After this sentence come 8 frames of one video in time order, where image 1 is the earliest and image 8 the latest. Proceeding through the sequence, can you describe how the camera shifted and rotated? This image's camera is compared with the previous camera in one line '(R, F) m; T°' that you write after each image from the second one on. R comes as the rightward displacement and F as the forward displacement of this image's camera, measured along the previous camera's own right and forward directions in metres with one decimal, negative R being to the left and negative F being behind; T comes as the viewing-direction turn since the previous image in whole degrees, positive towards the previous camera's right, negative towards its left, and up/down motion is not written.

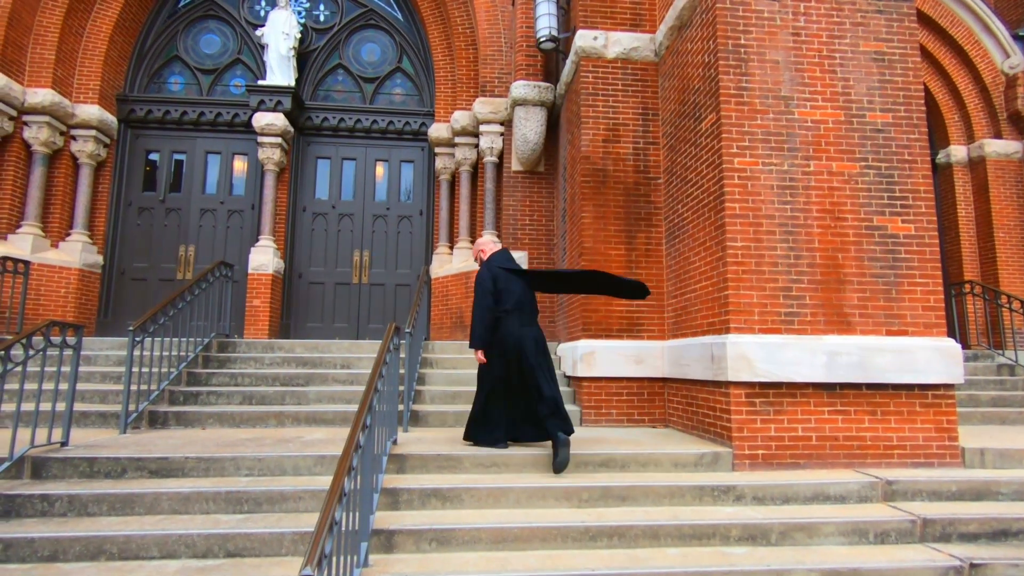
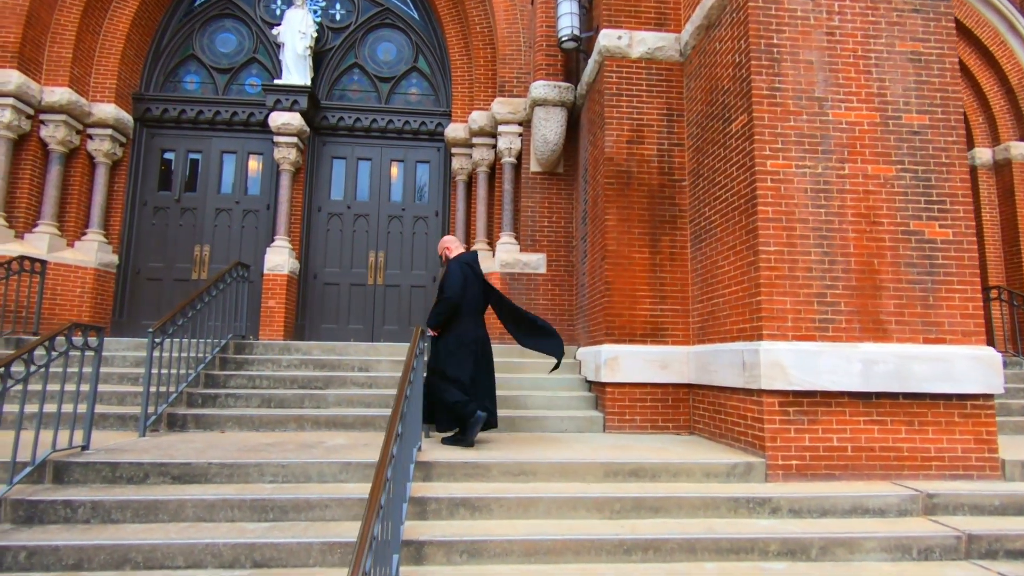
(-0.2, +0.1) m; -1°
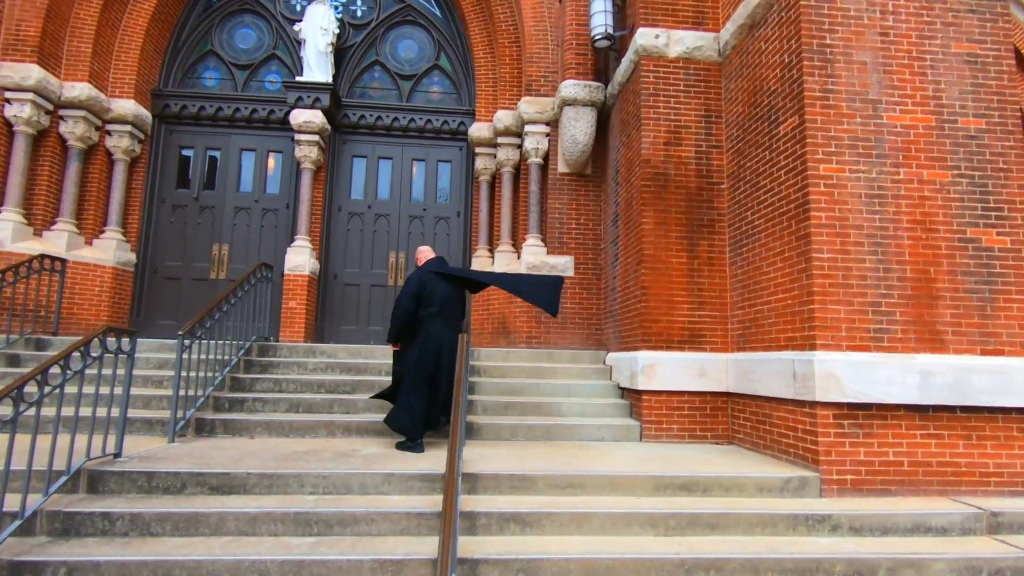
(-0.3, +0.1) m; 0°
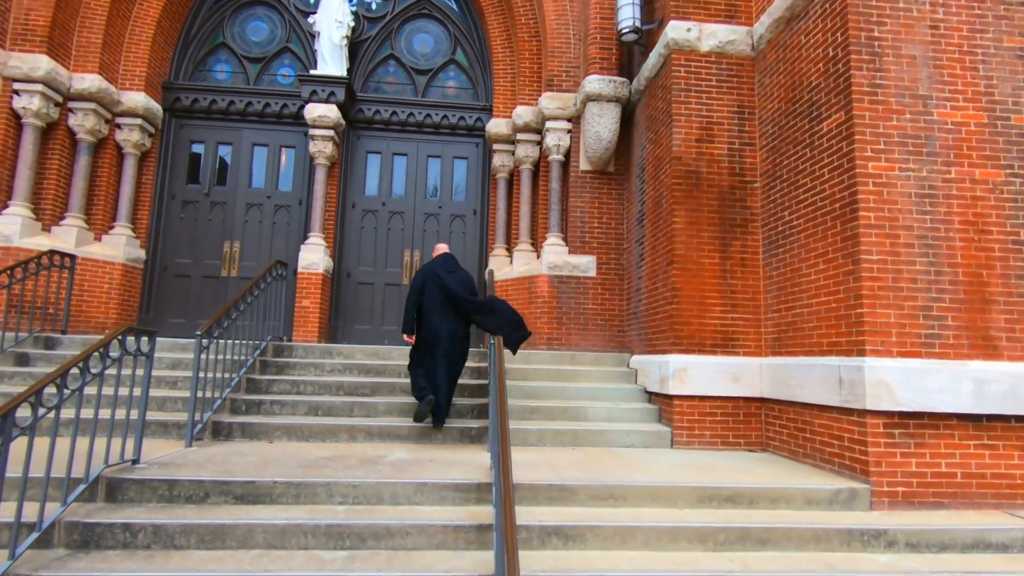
(-0.3, +0.2) m; 0°
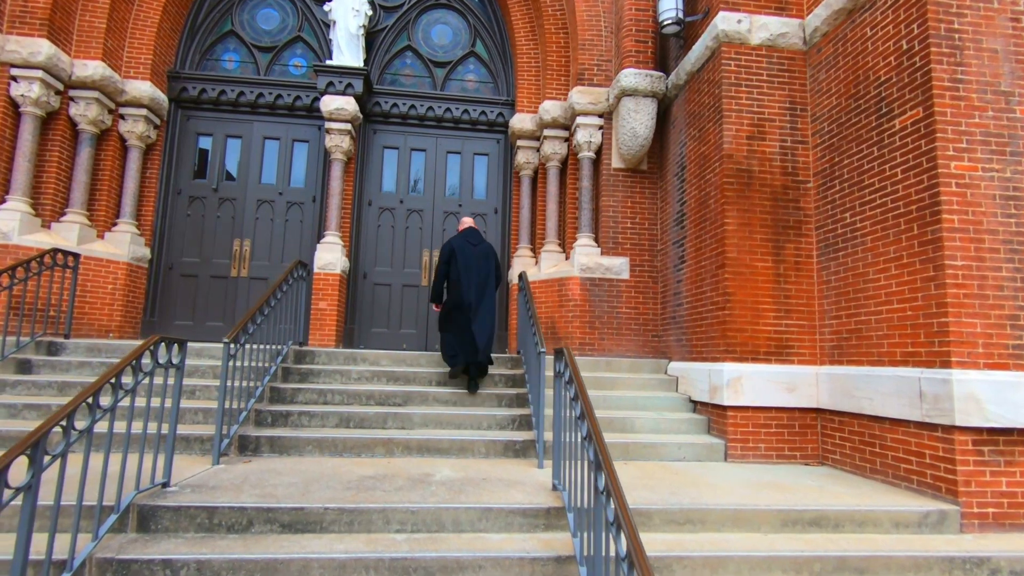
(-0.5, +0.3) m; +1°
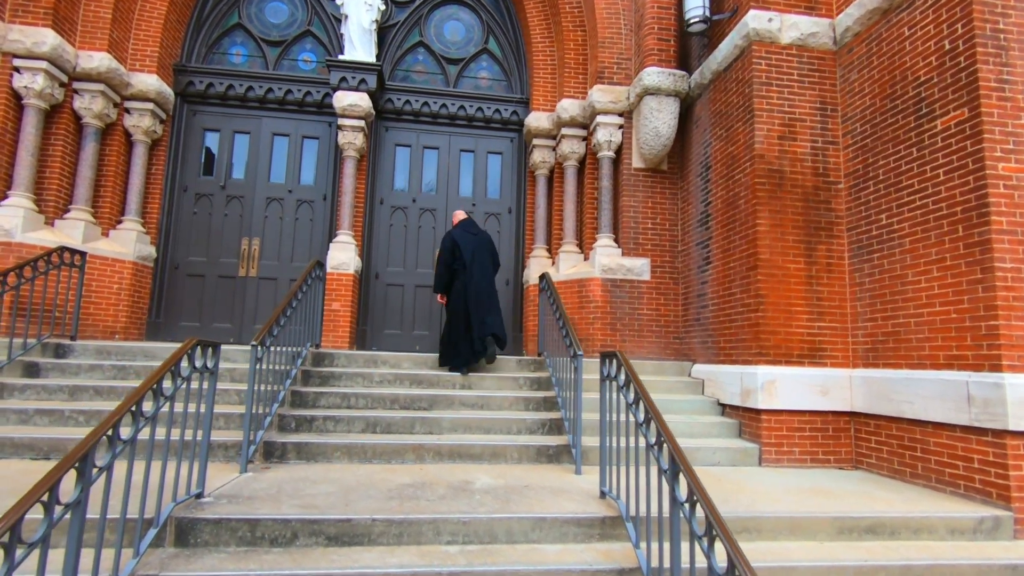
(-0.4, +0.1) m; +1°
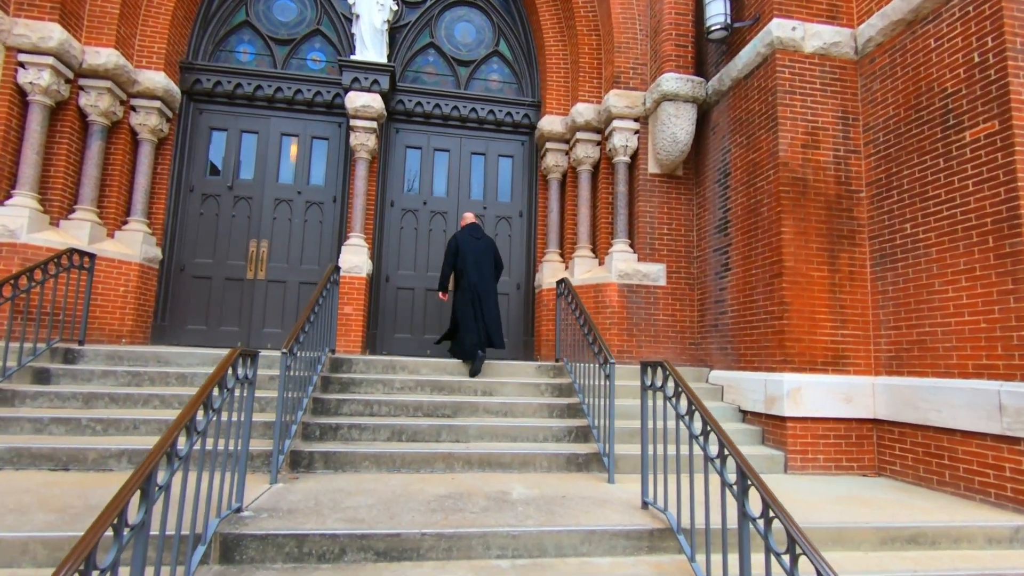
(-0.4, +0.1) m; +2°
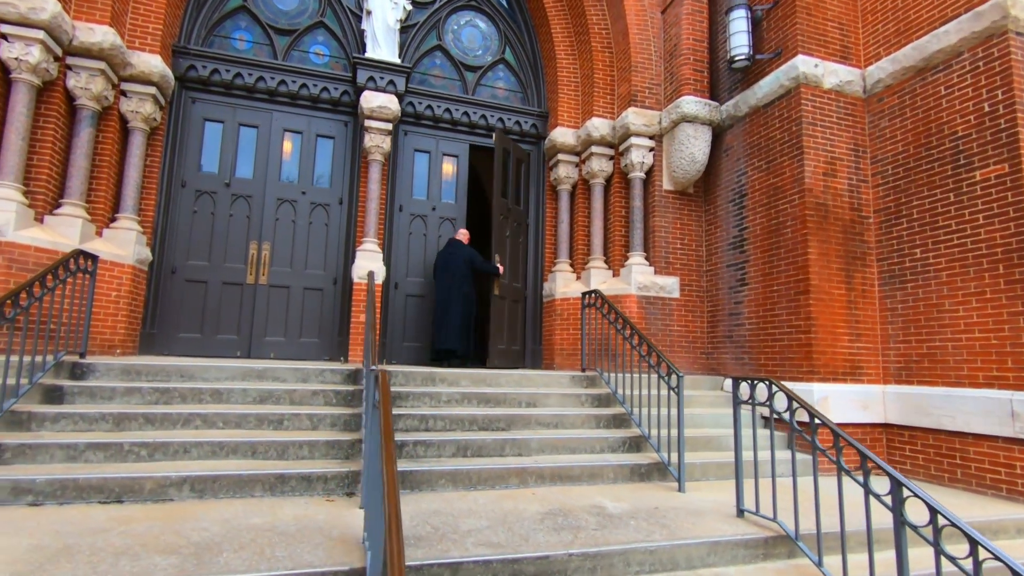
(-1.4, +0.1) m; +9°
